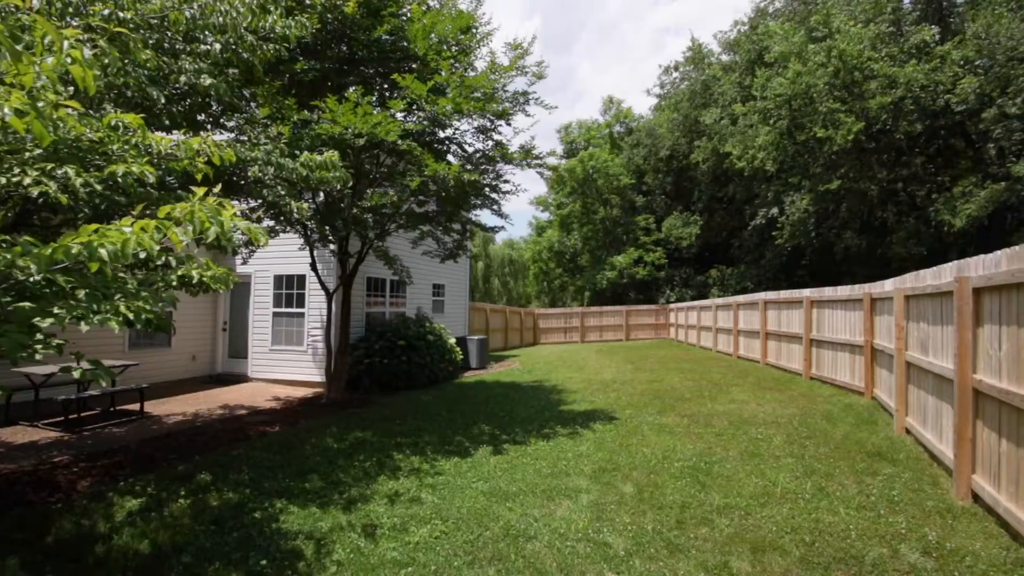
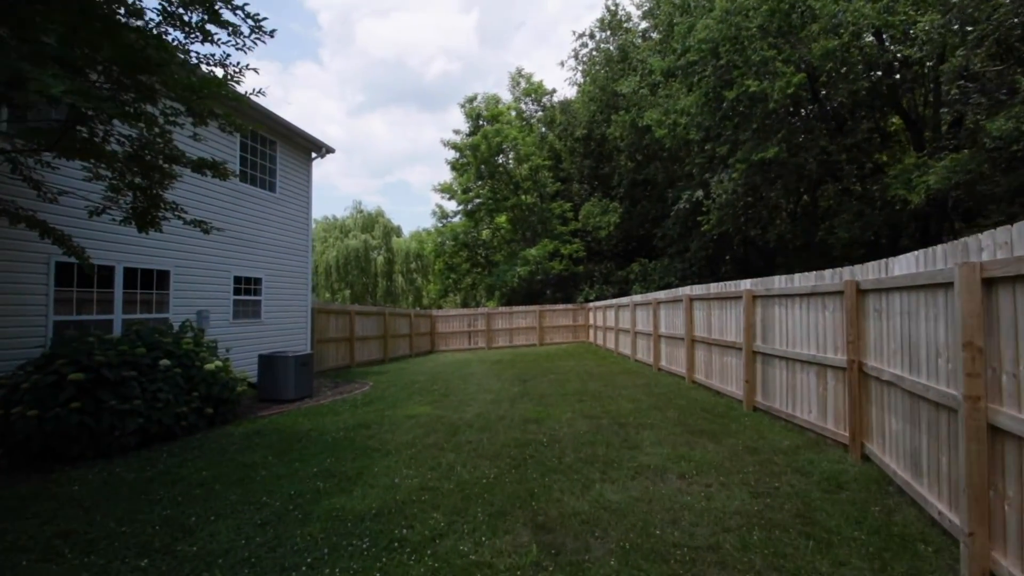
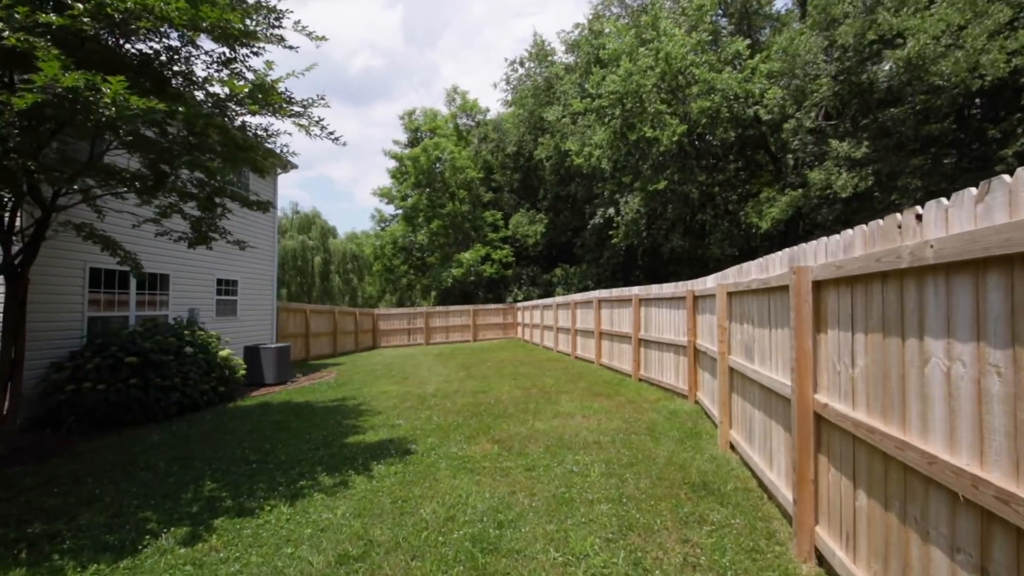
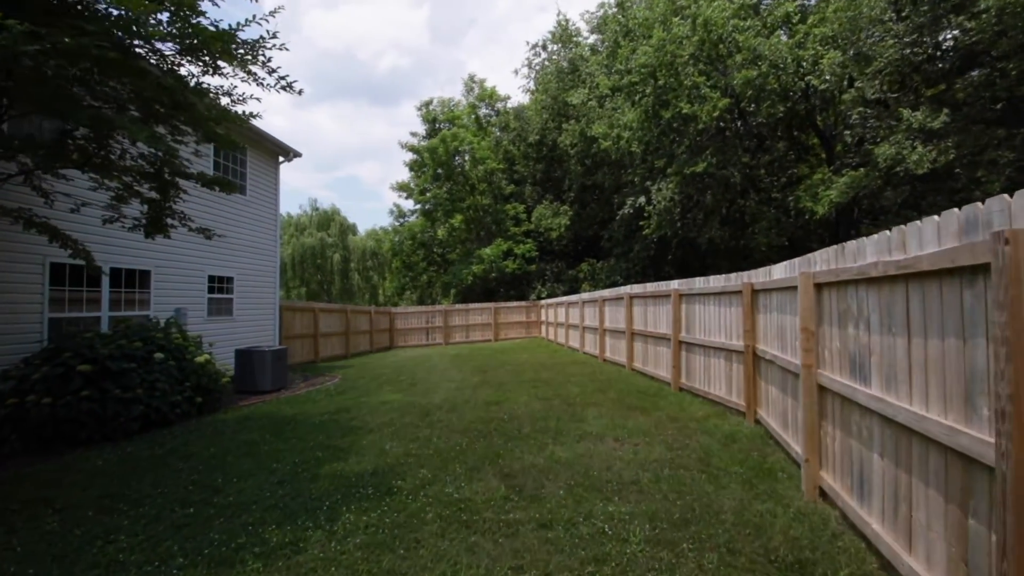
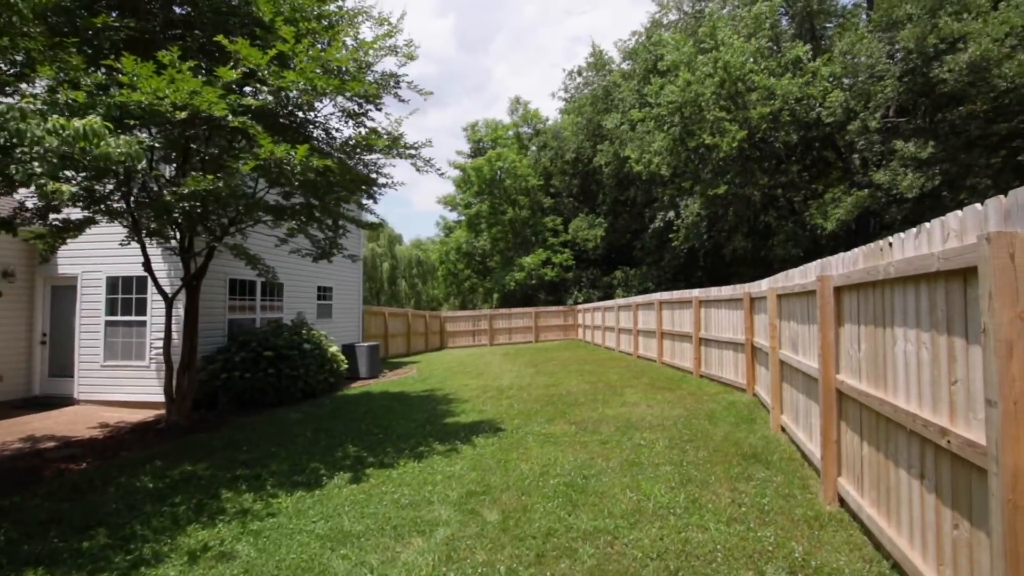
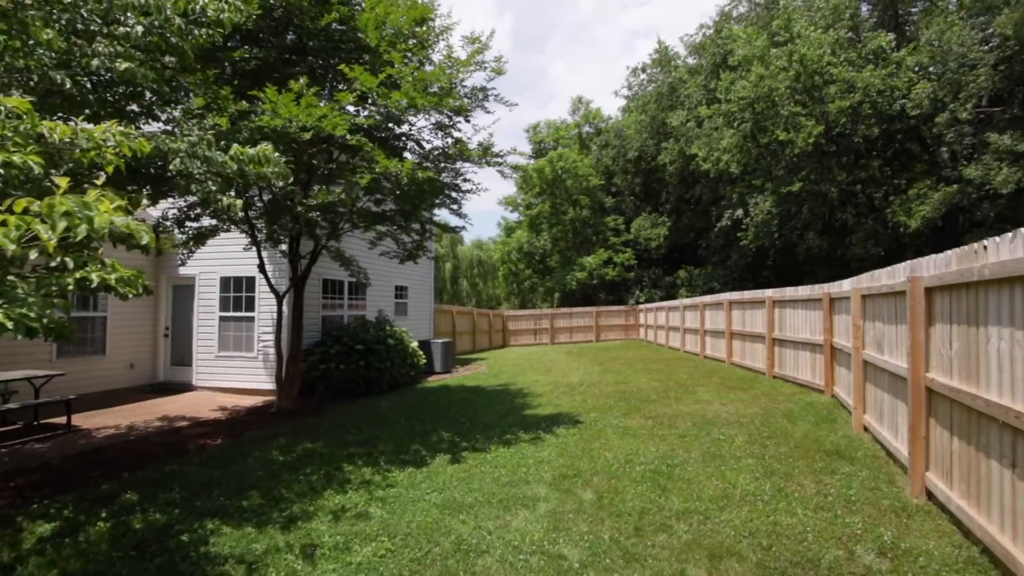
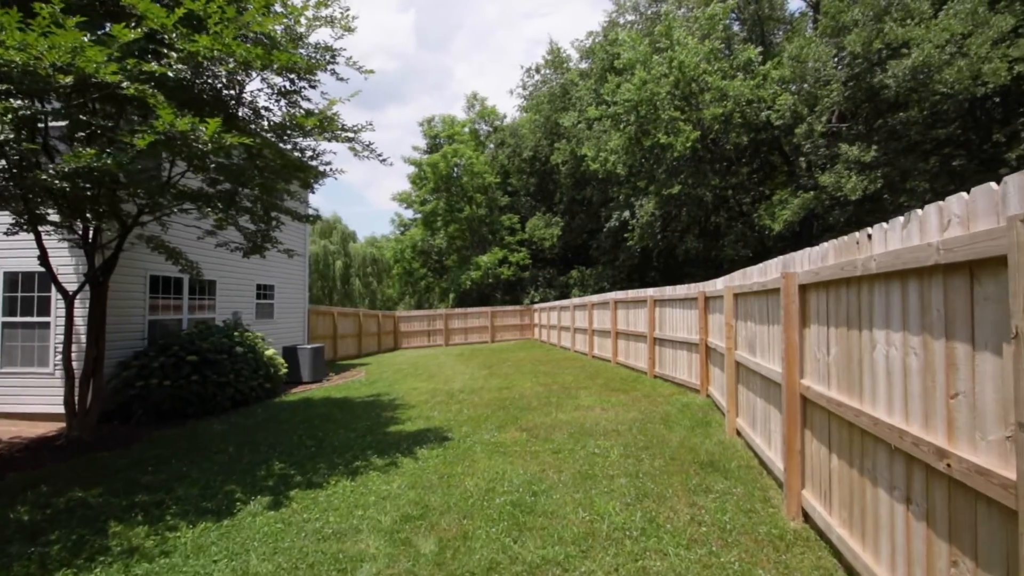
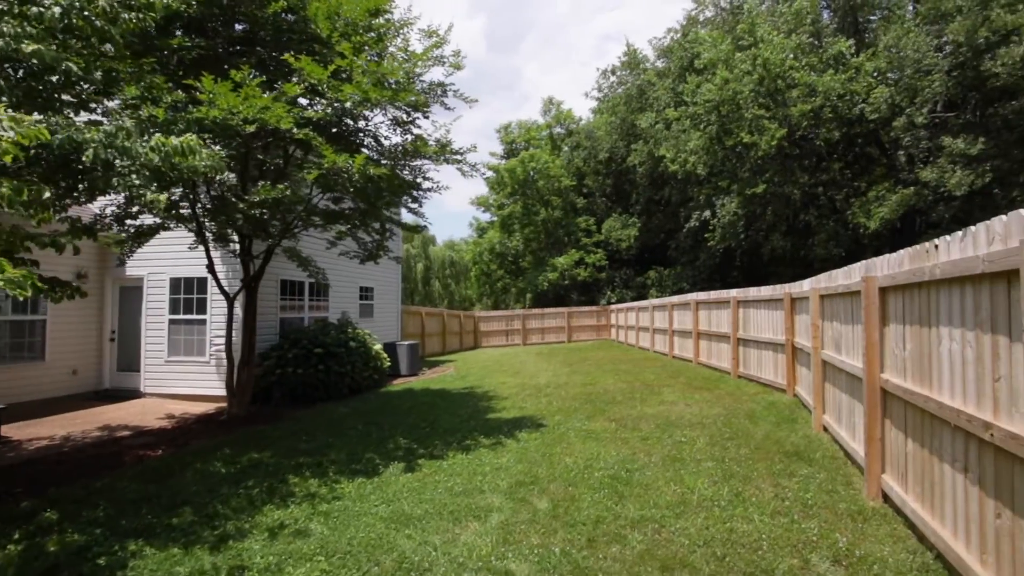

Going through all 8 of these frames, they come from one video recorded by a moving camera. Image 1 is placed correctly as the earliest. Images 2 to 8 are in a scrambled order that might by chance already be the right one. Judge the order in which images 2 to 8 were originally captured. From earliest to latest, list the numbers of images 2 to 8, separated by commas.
6, 8, 5, 7, 3, 4, 2
